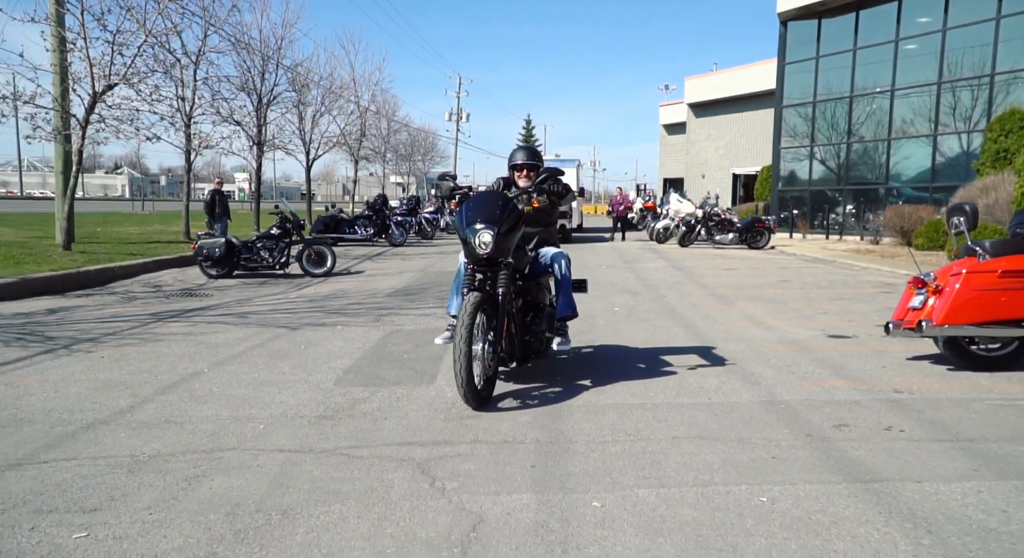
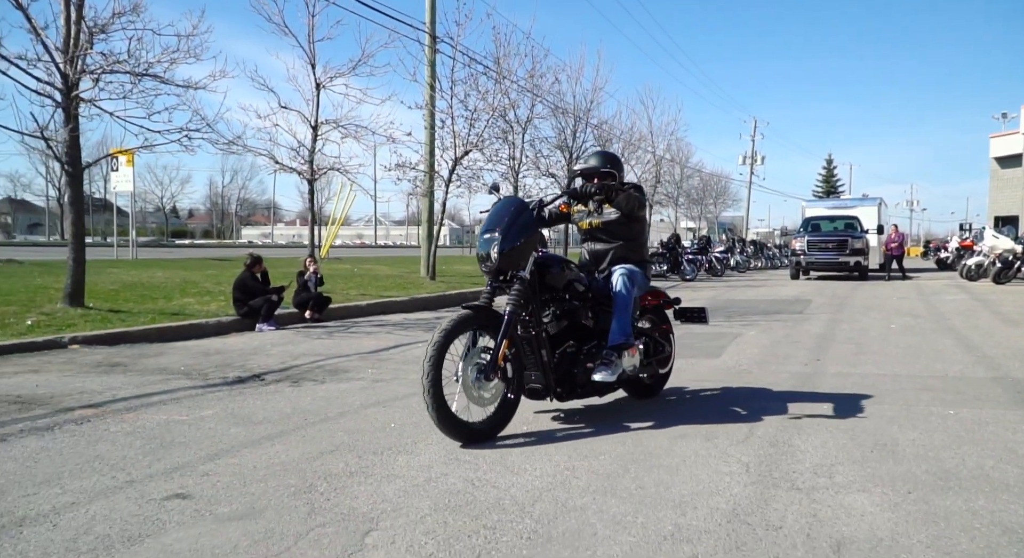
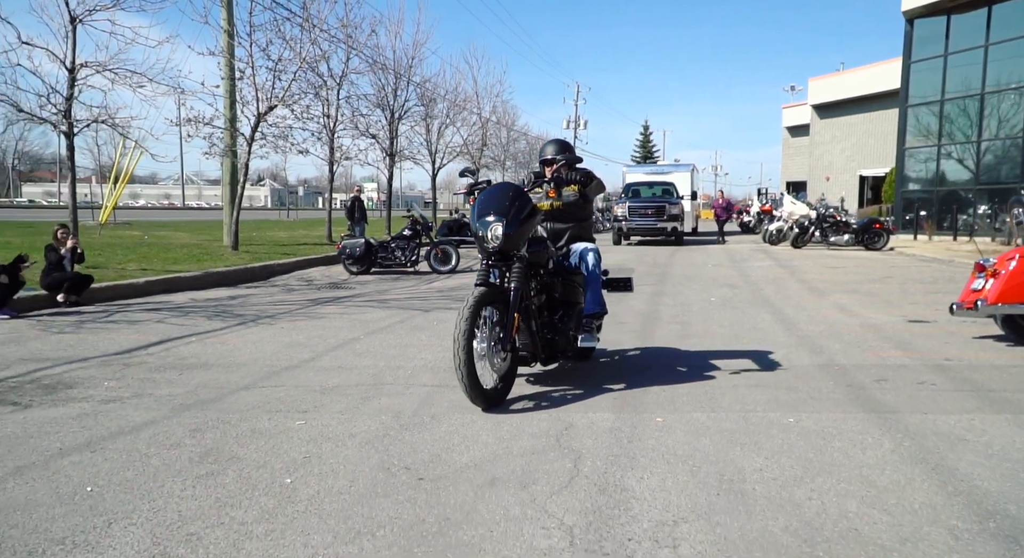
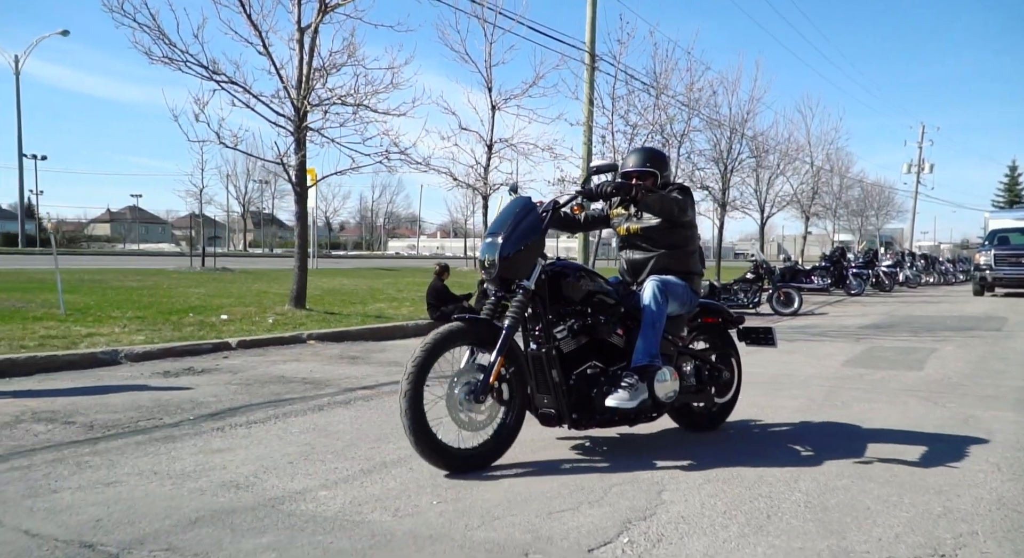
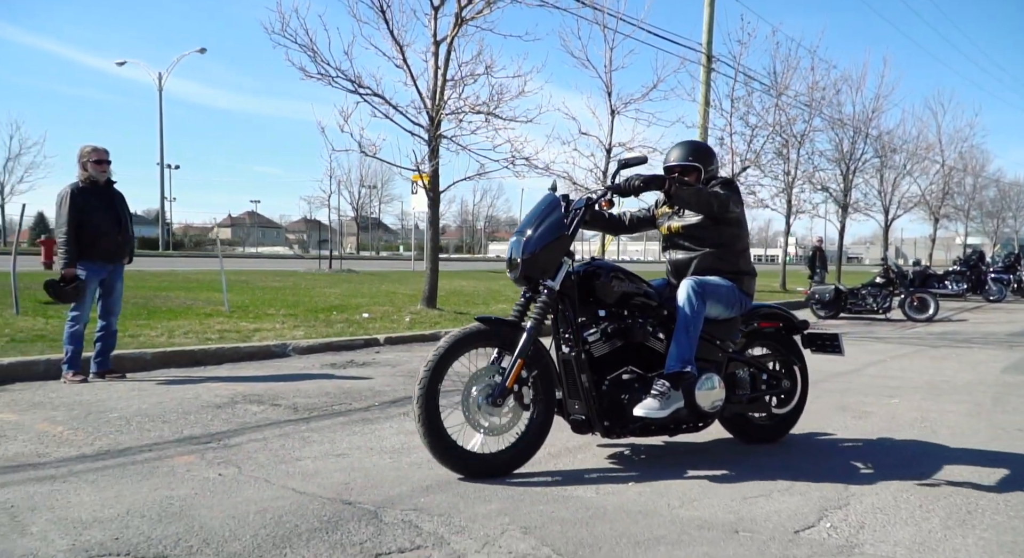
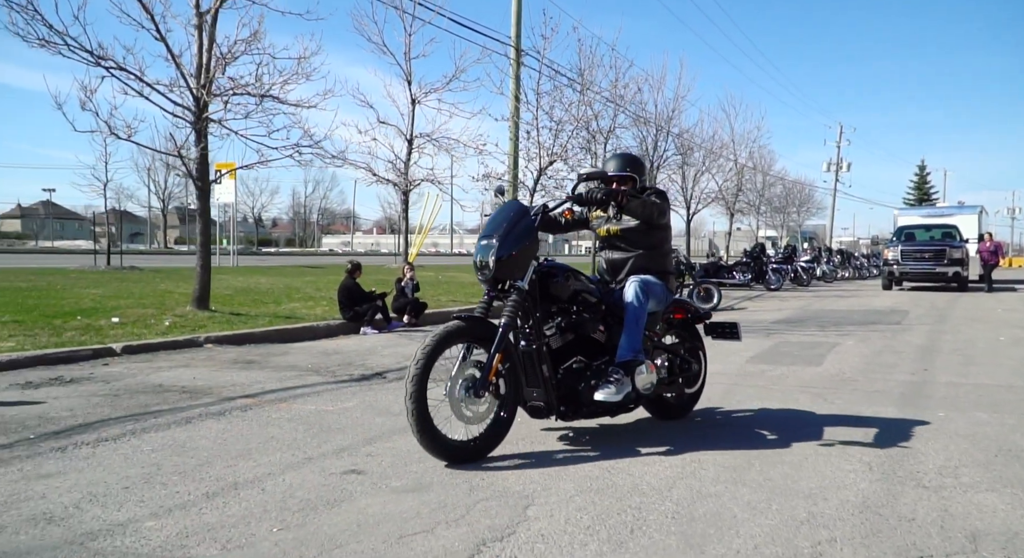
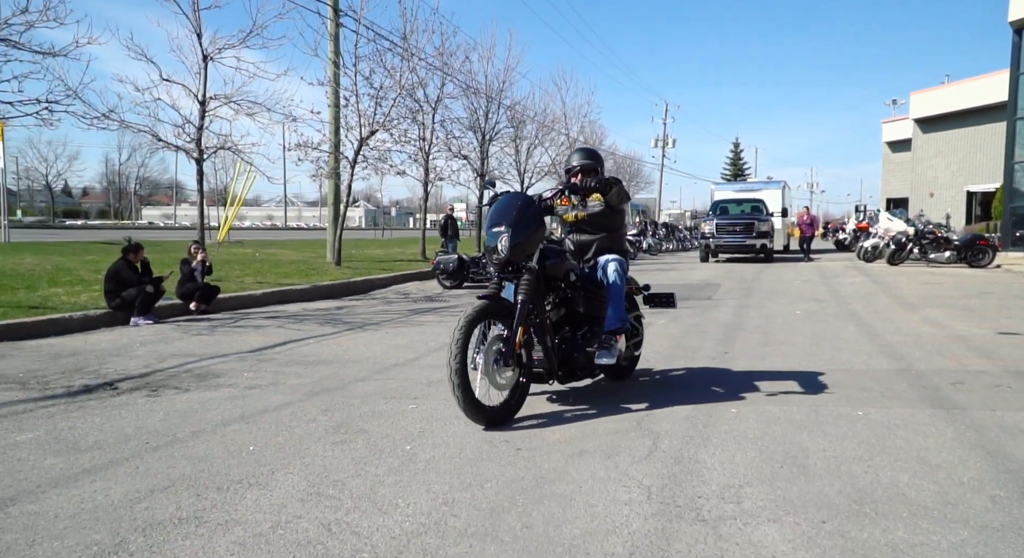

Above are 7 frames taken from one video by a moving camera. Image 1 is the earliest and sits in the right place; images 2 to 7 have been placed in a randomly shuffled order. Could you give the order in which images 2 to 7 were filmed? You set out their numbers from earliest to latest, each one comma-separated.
3, 7, 2, 6, 4, 5
